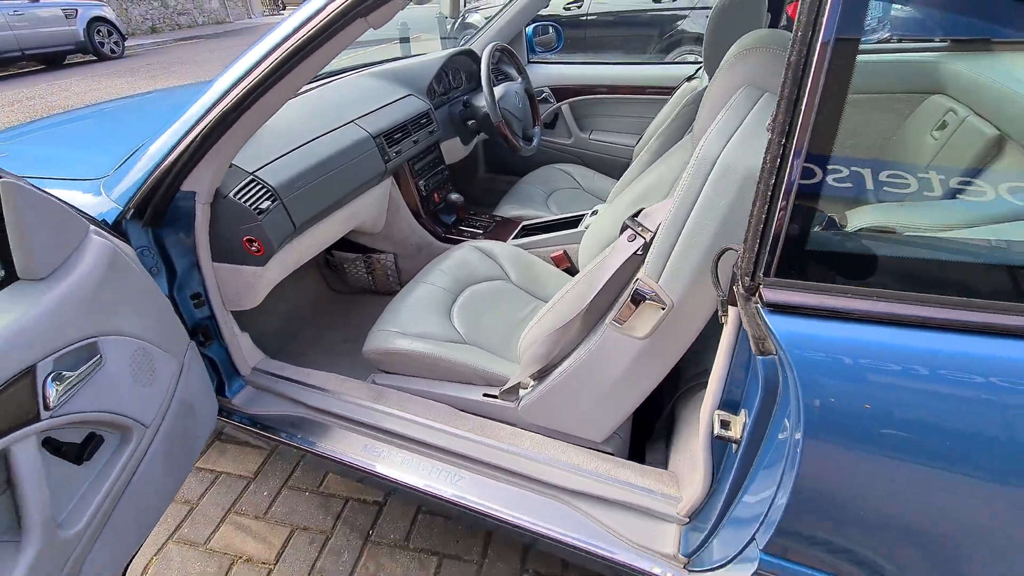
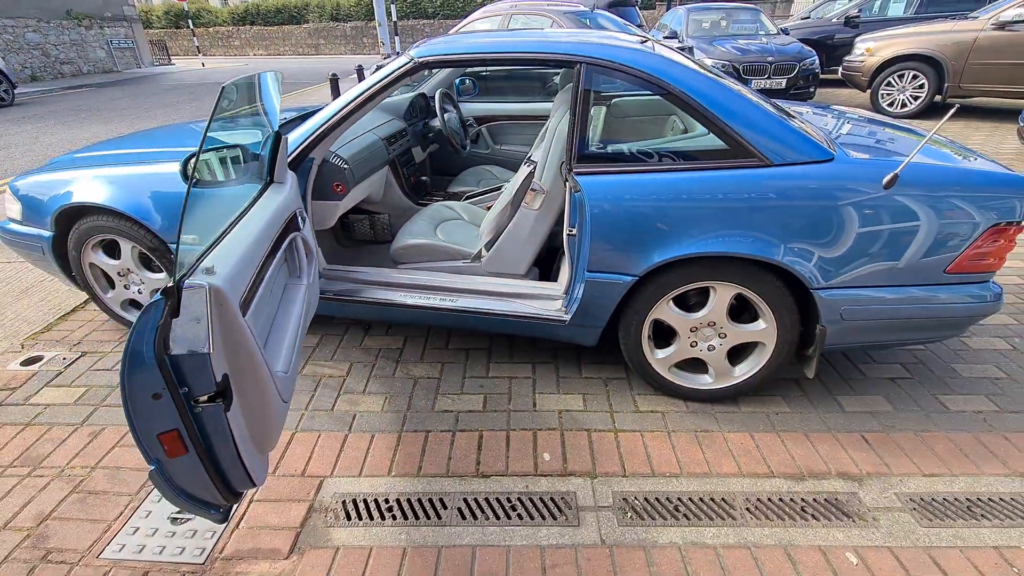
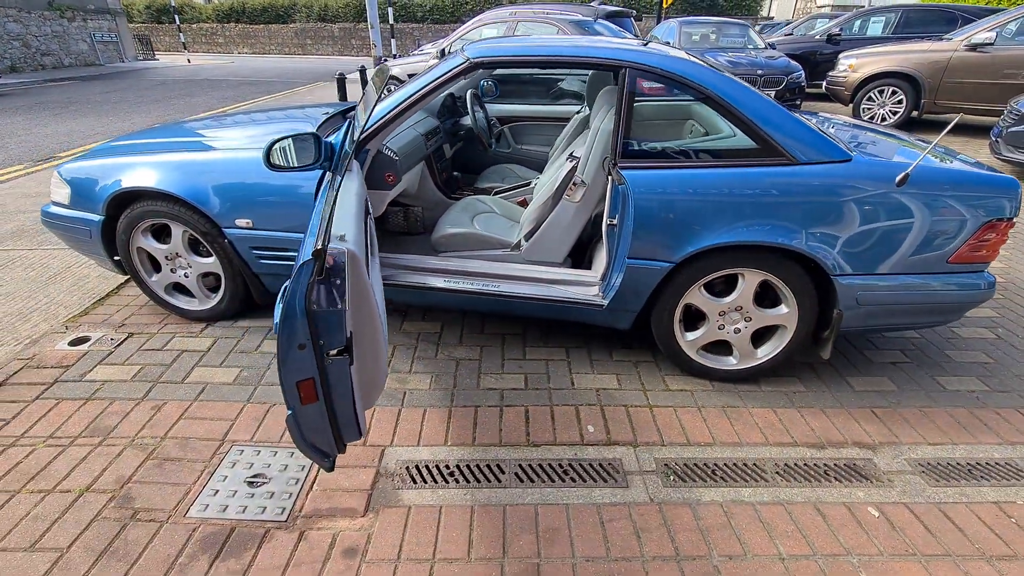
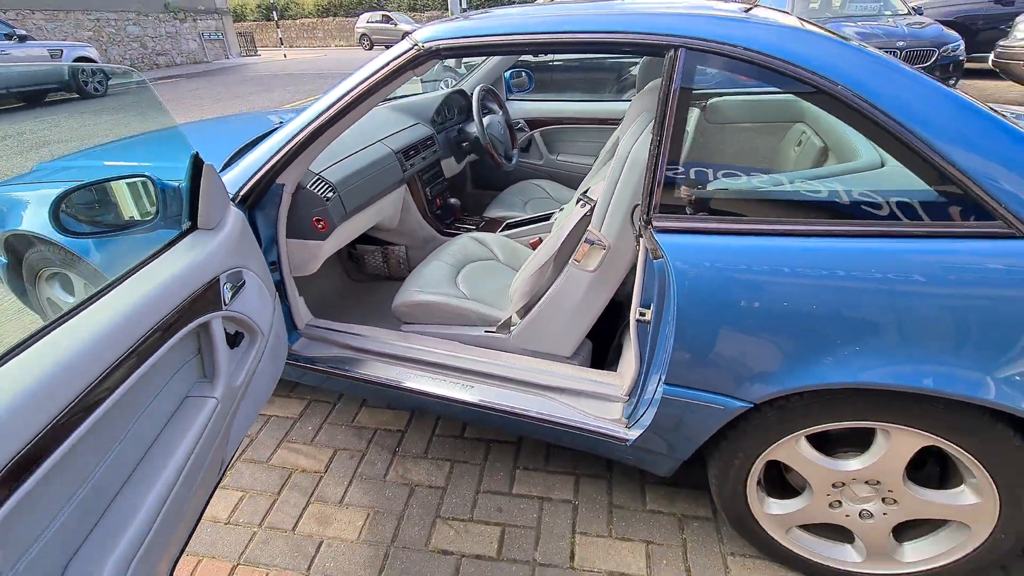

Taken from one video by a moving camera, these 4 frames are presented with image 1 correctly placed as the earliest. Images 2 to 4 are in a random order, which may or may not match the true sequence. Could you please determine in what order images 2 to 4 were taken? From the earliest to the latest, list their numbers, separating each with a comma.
4, 2, 3
